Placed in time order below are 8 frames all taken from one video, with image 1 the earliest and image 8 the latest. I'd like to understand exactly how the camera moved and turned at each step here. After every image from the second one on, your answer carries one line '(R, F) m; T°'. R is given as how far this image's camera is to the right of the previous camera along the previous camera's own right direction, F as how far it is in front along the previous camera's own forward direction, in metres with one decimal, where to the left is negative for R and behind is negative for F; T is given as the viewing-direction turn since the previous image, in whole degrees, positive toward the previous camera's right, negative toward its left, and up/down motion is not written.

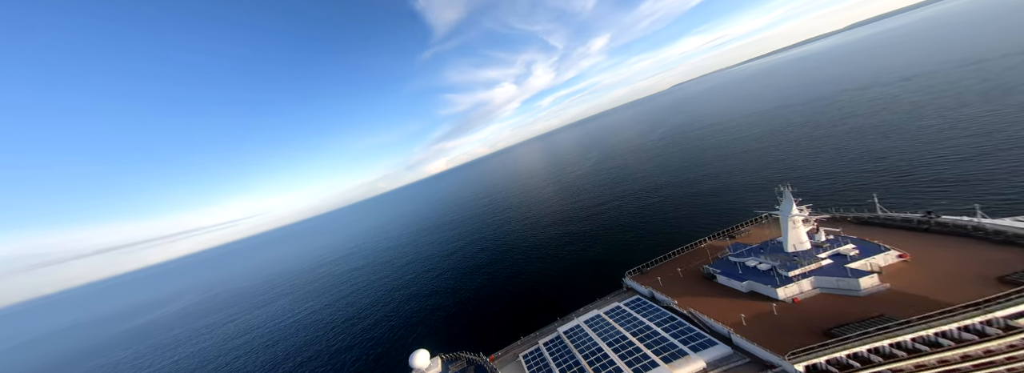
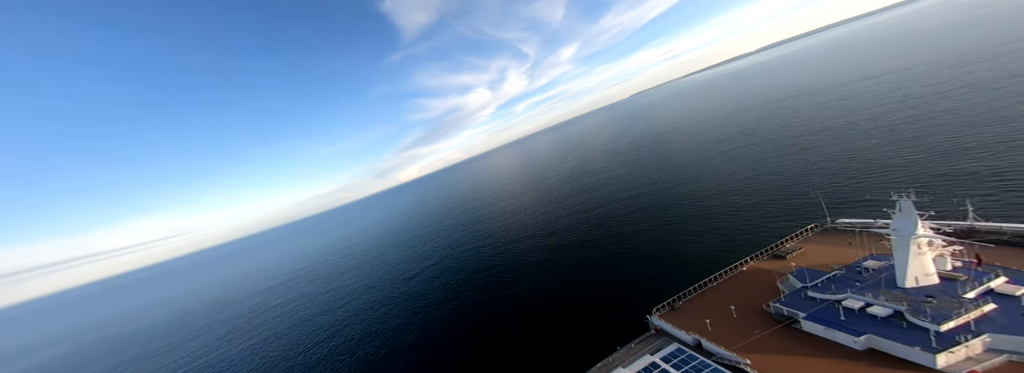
(-0.4, +2.8) m; +6°
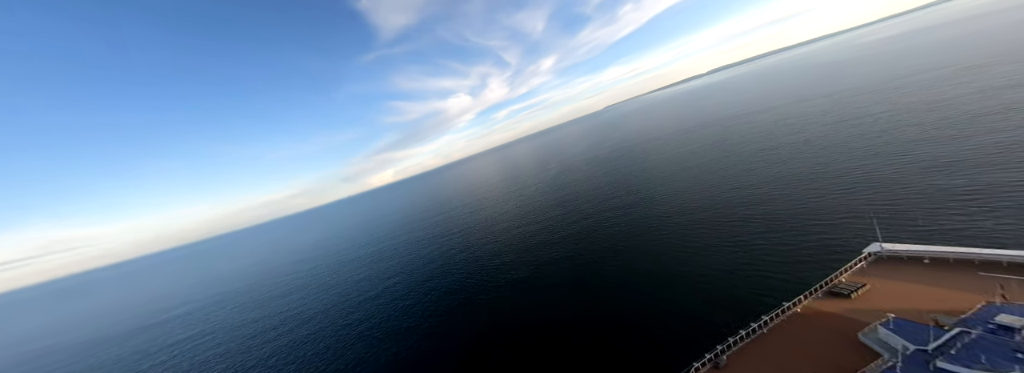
(-0.4, +2.2) m; +5°
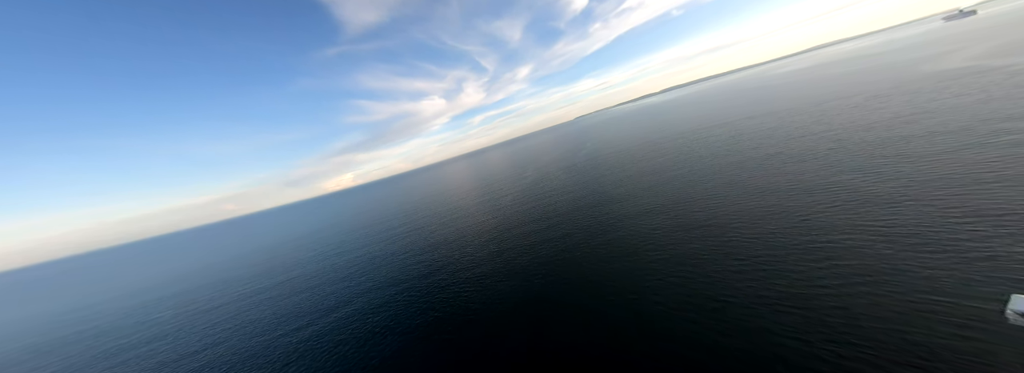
(-0.1, +4.1) m; +6°
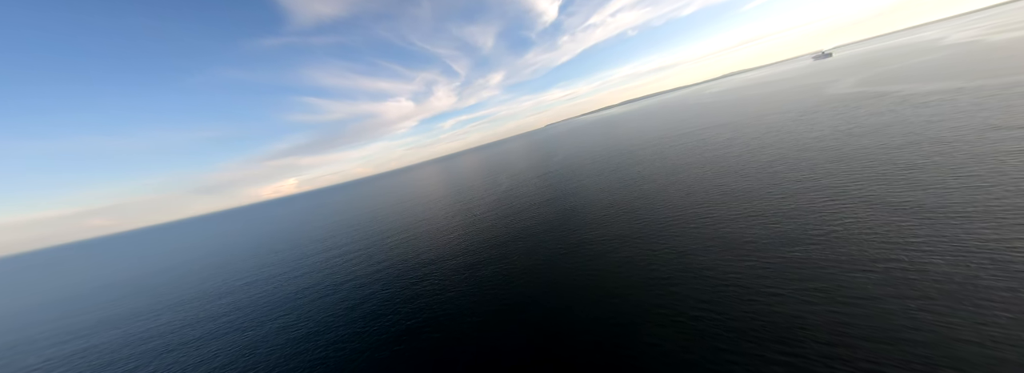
(-0.5, +6.2) m; +7°
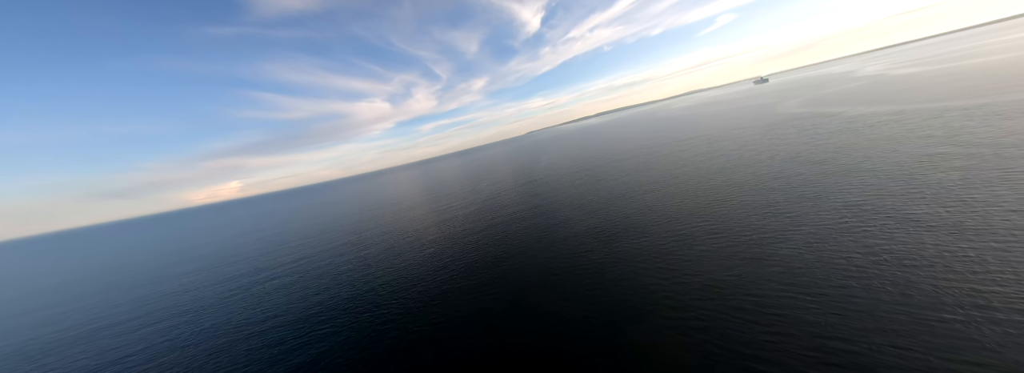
(-0.7, +6.4) m; +5°
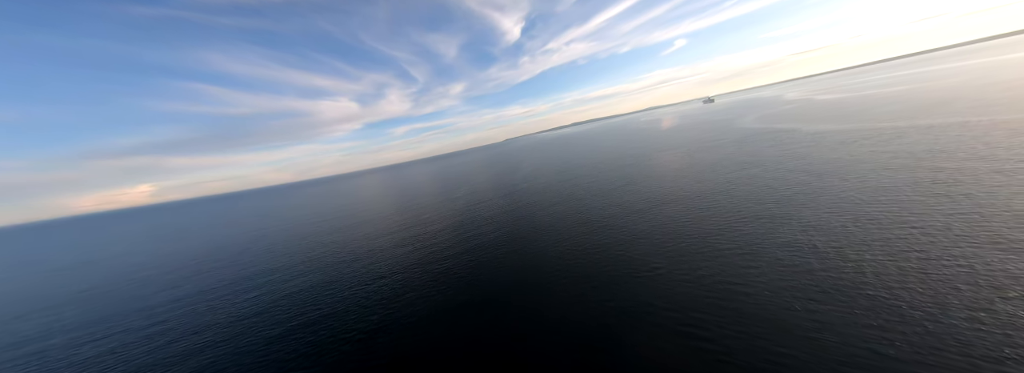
(-2.2, +12.2) m; +5°
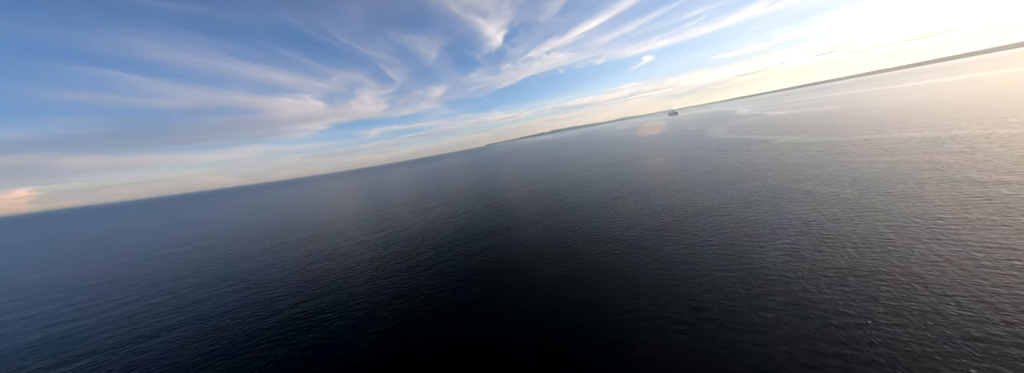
(-3.6, +16.0) m; +5°
